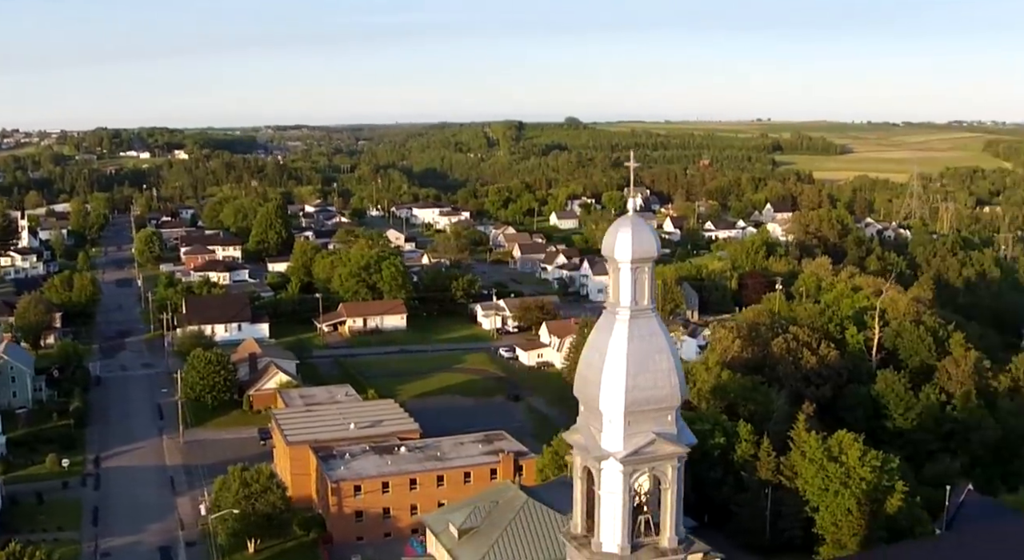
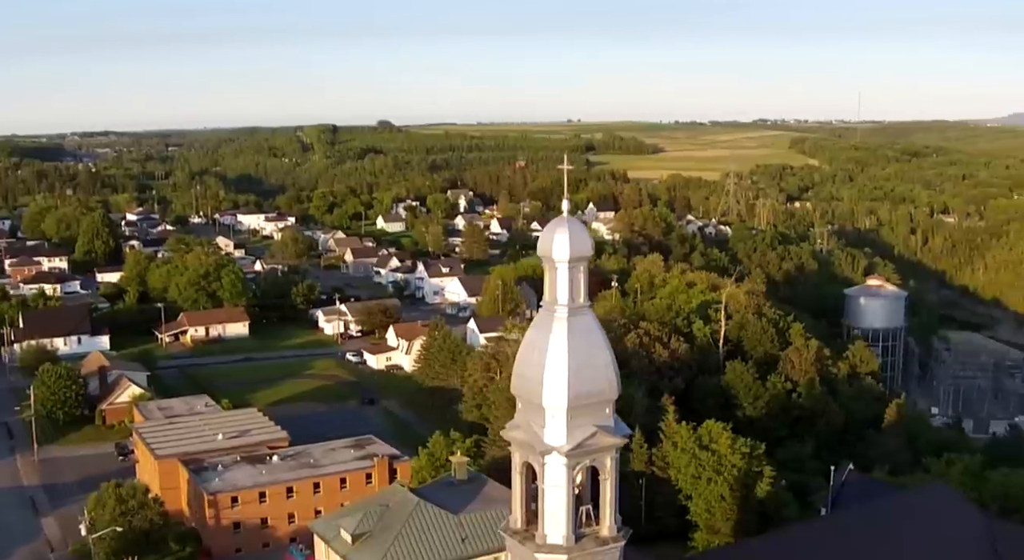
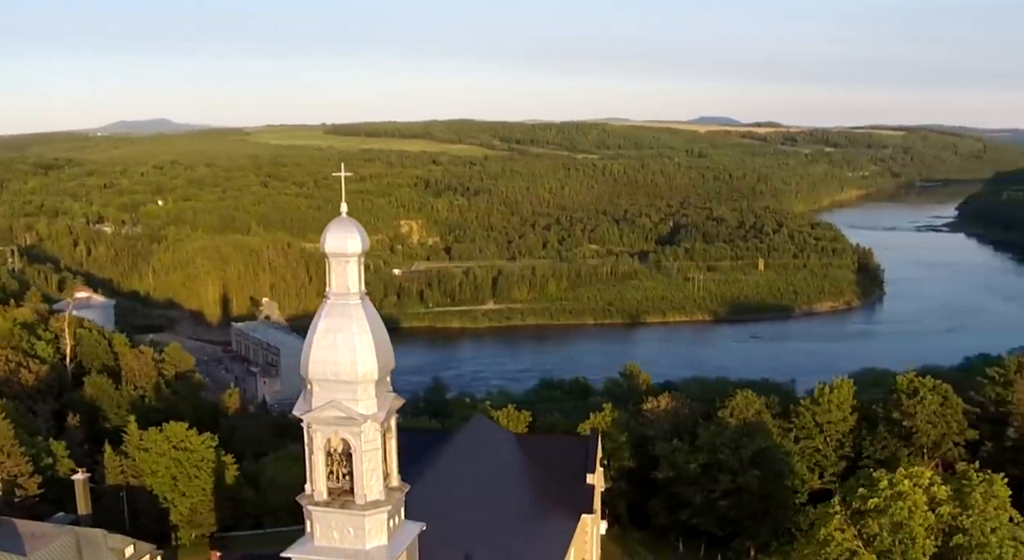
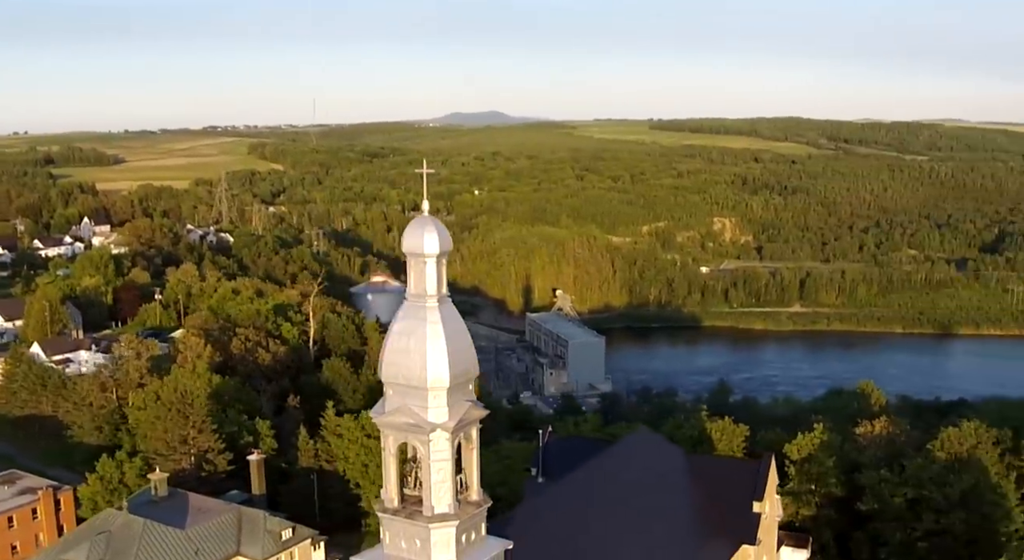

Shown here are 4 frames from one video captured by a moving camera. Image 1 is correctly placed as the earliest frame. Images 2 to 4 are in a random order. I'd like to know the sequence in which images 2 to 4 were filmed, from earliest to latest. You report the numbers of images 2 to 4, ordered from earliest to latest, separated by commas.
2, 4, 3
